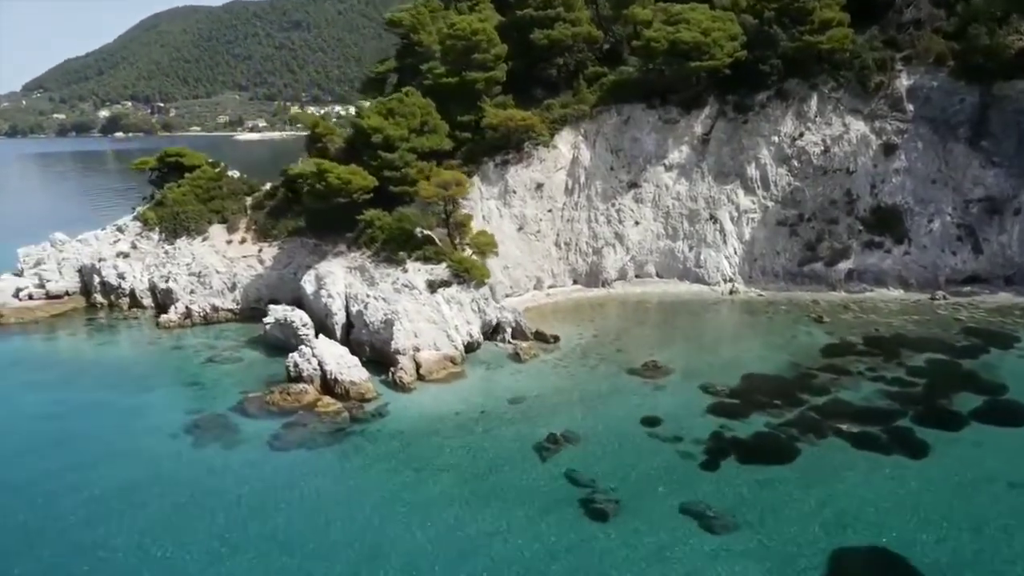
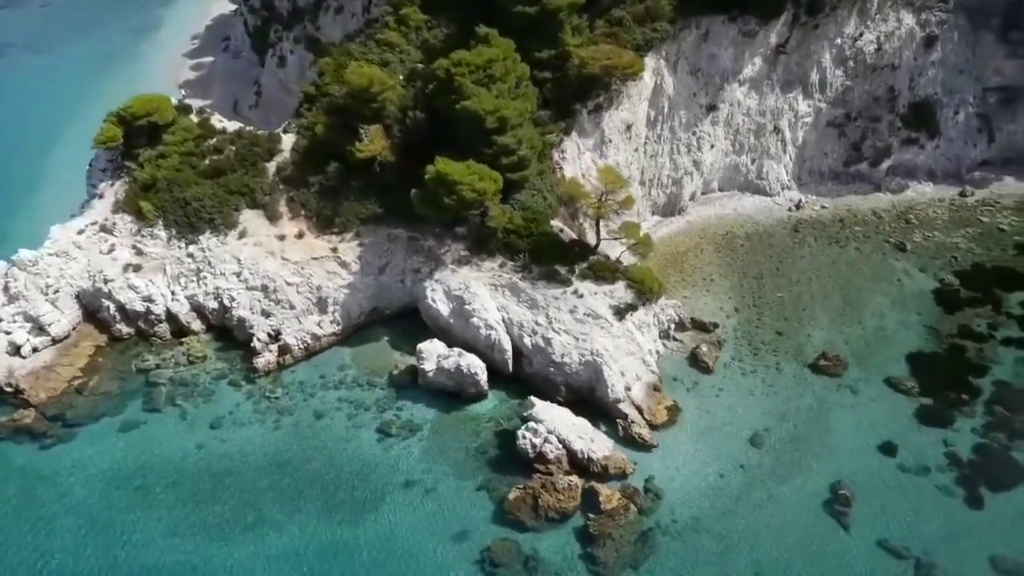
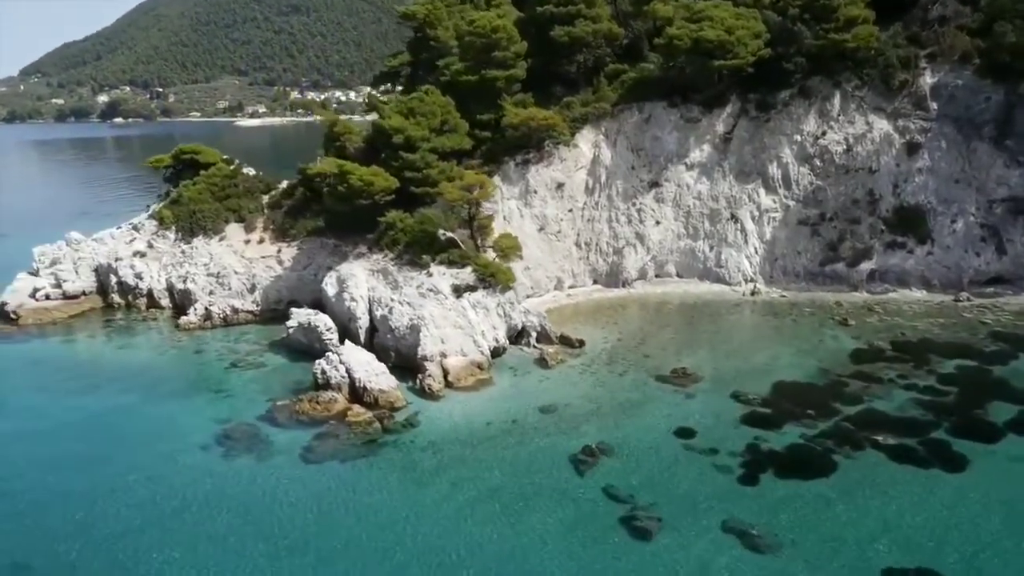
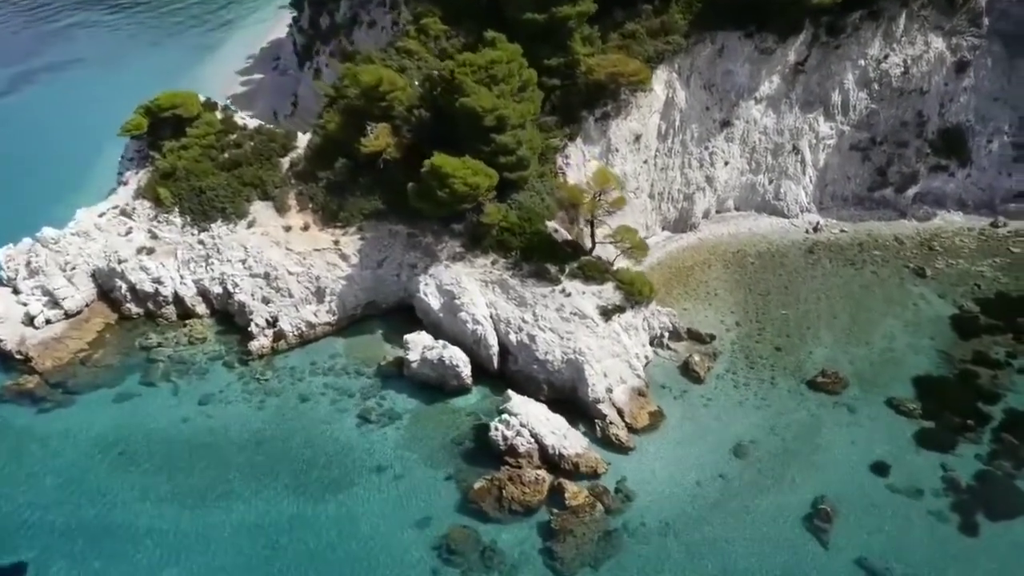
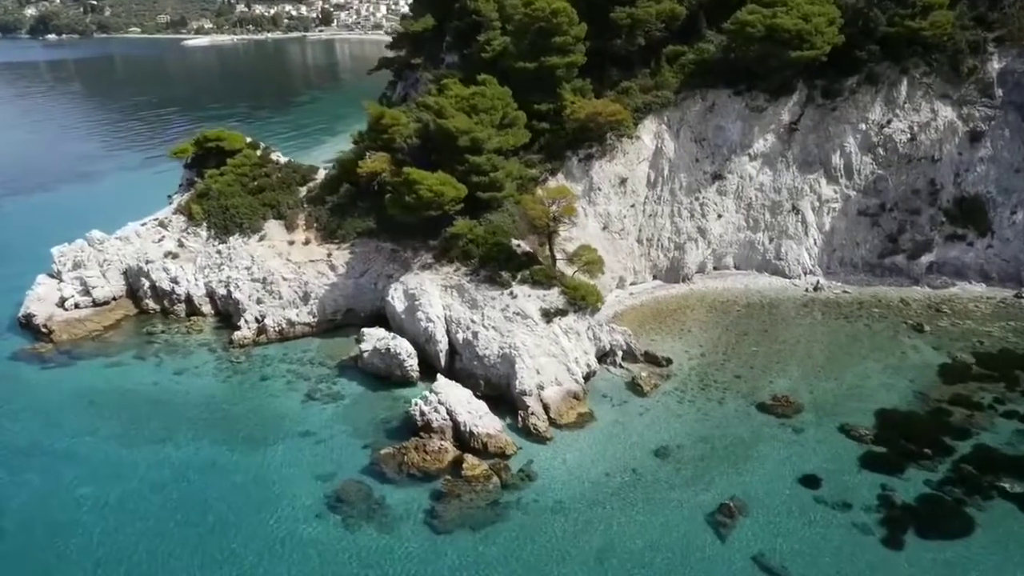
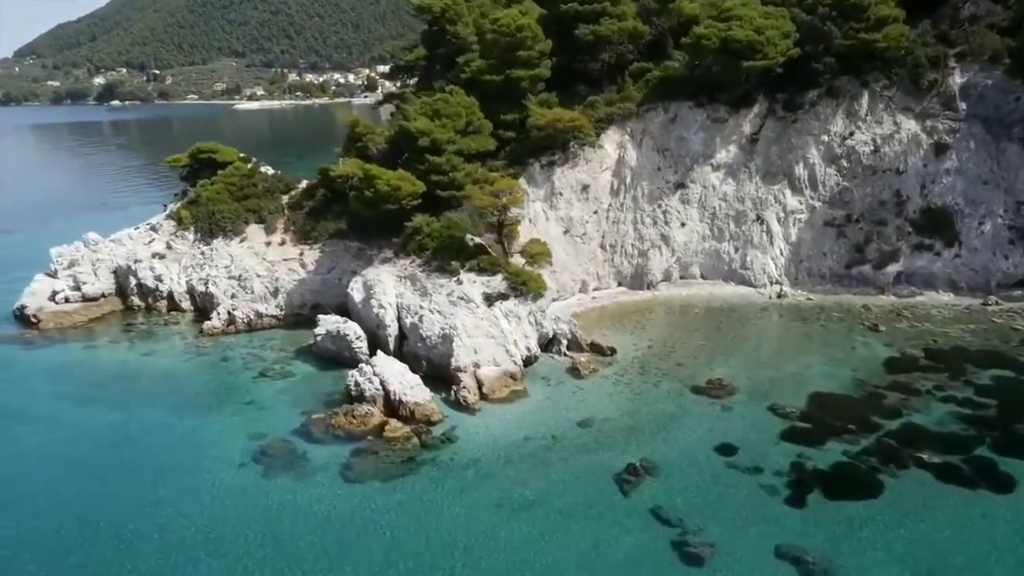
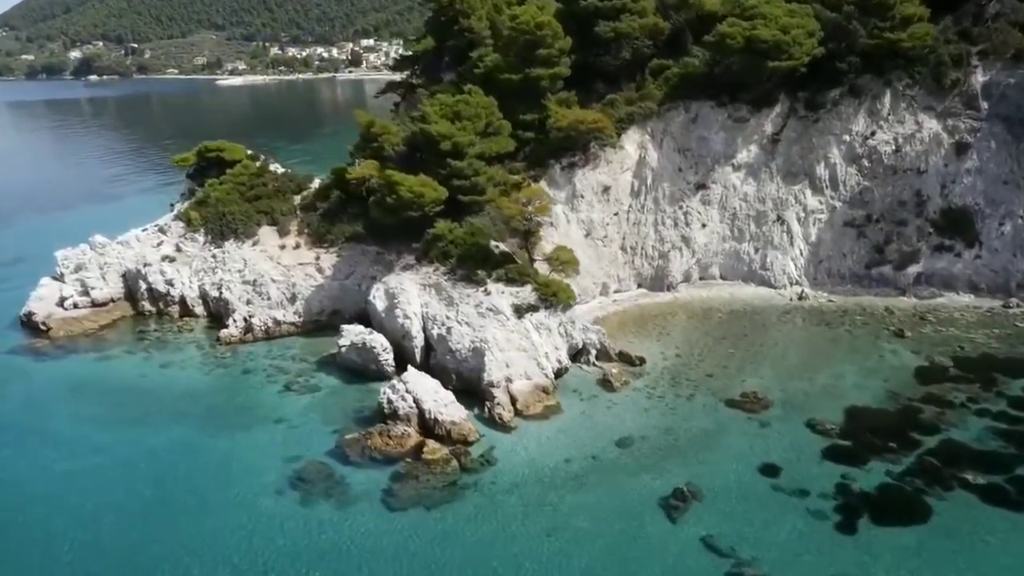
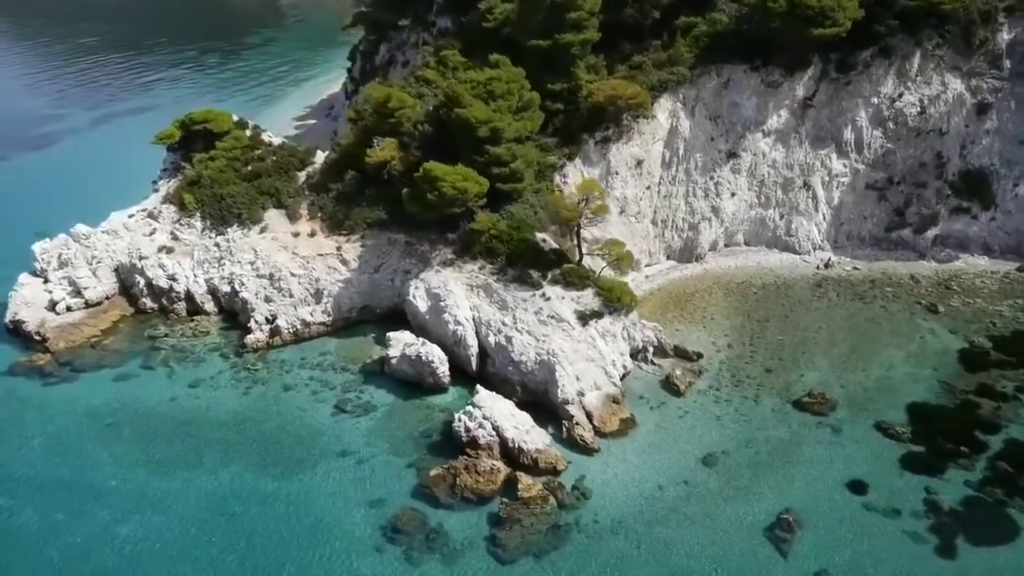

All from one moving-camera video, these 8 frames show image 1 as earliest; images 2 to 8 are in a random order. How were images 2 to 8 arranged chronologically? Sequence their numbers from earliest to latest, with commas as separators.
3, 6, 7, 5, 8, 4, 2
